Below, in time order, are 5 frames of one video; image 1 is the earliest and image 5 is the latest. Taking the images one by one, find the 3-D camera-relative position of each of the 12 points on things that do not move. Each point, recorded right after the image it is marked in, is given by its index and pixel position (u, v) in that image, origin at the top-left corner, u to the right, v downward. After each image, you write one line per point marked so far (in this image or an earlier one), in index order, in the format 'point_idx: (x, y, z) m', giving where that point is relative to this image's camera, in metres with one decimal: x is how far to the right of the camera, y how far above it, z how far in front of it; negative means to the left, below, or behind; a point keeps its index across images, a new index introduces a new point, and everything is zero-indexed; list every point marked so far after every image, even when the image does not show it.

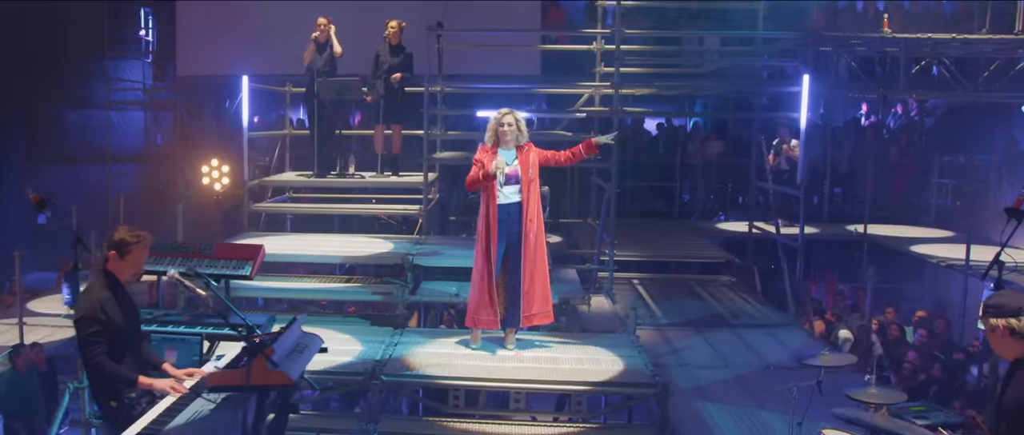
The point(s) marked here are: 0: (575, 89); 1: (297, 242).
0: (+0.5, +1.1, +9.1) m
1: (-1.6, -0.2, +7.5) m
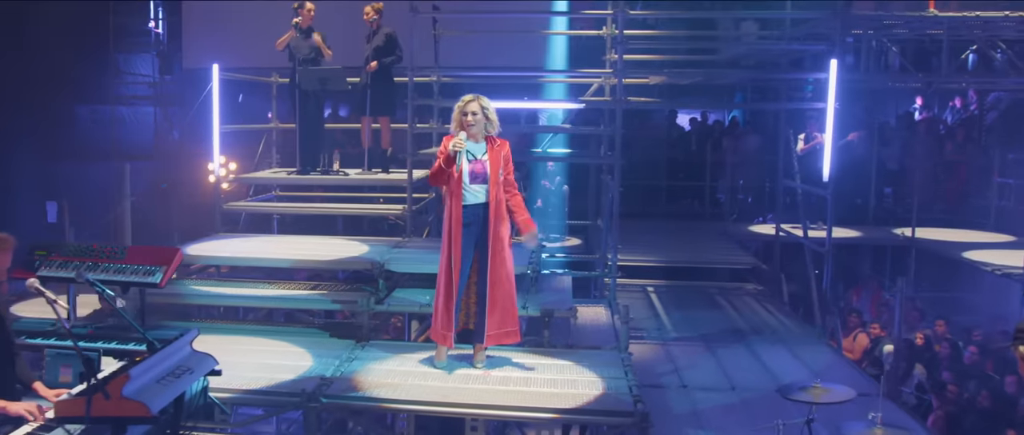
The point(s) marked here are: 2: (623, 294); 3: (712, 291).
0: (+0.6, +1.1, +8.3) m
1: (-1.6, -0.2, +6.9) m
2: (+0.9, -0.6, +8.4) m
3: (+1.6, -0.6, +8.5) m
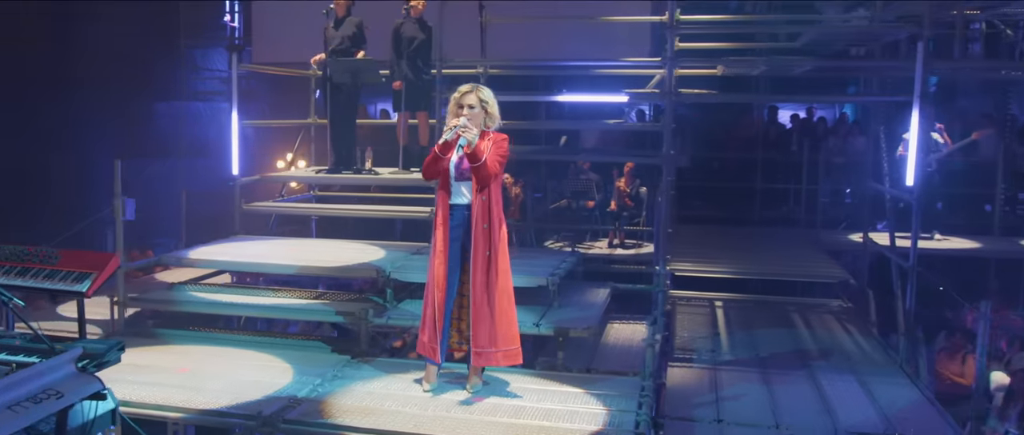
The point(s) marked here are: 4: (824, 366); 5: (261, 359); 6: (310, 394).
0: (+1.0, +1.1, +7.5) m
1: (-1.5, -0.2, +6.4) m
2: (+1.2, -0.7, +7.5) m
3: (+2.0, -0.7, +7.6) m
4: (+1.9, -0.9, +6.2) m
5: (-1.3, -0.7, +5.4) m
6: (-1.0, -0.8, +4.9) m
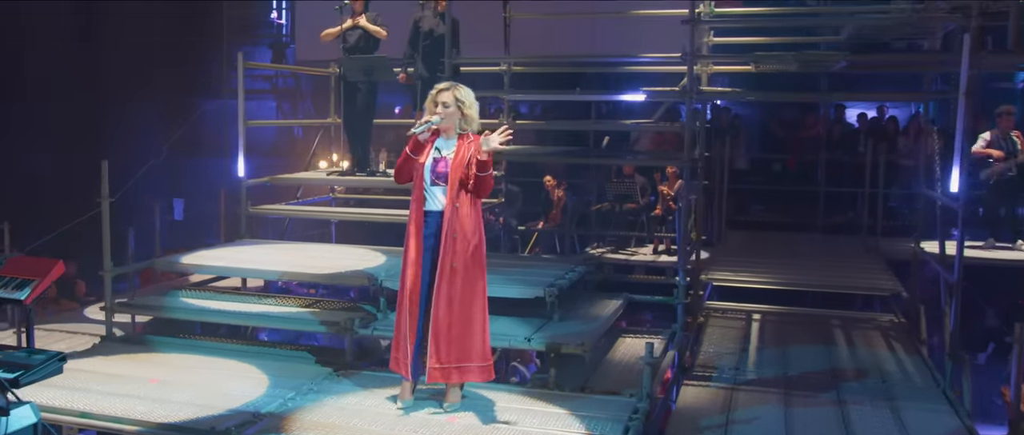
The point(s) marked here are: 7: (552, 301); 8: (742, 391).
0: (+1.1, +1.0, +7.1) m
1: (-1.4, -0.2, +6.2) m
2: (+1.4, -0.7, +7.0) m
3: (+2.2, -0.7, +7.0) m
4: (+1.9, -0.9, +5.7) m
5: (-1.4, -0.8, +5.2) m
6: (-1.1, -0.9, +4.7) m
7: (+0.2, -0.4, +5.4) m
8: (+1.2, -0.9, +5.6) m
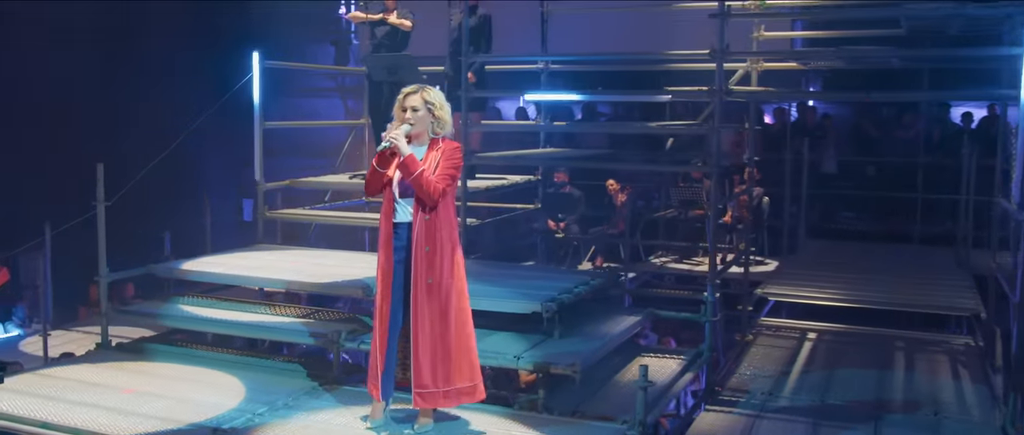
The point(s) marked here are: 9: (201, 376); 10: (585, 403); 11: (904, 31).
0: (+1.3, +1.0, +6.6) m
1: (-1.3, -0.2, +6.0) m
2: (+1.6, -0.8, +6.5) m
3: (+2.3, -0.8, +6.3) m
4: (+1.9, -1.0, +5.0) m
5: (-1.4, -0.8, +5.0) m
6: (-1.2, -0.9, +4.4) m
7: (+0.2, -0.5, +5.0) m
8: (+1.2, -1.0, +5.1) m
9: (-1.5, -0.8, +5.1) m
10: (+0.3, -0.8, +4.8) m
11: (+2.3, +1.1, +6.0) m
